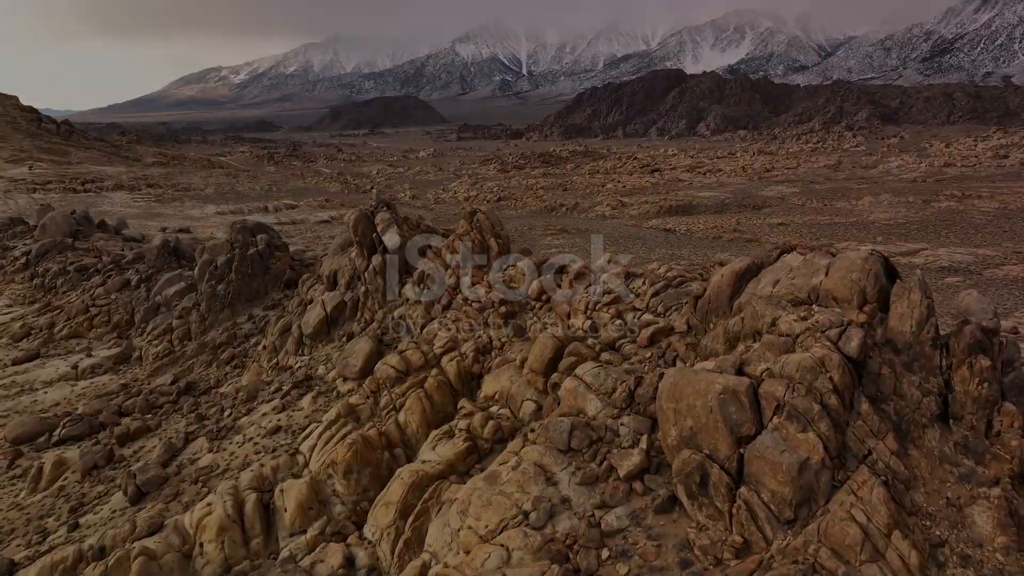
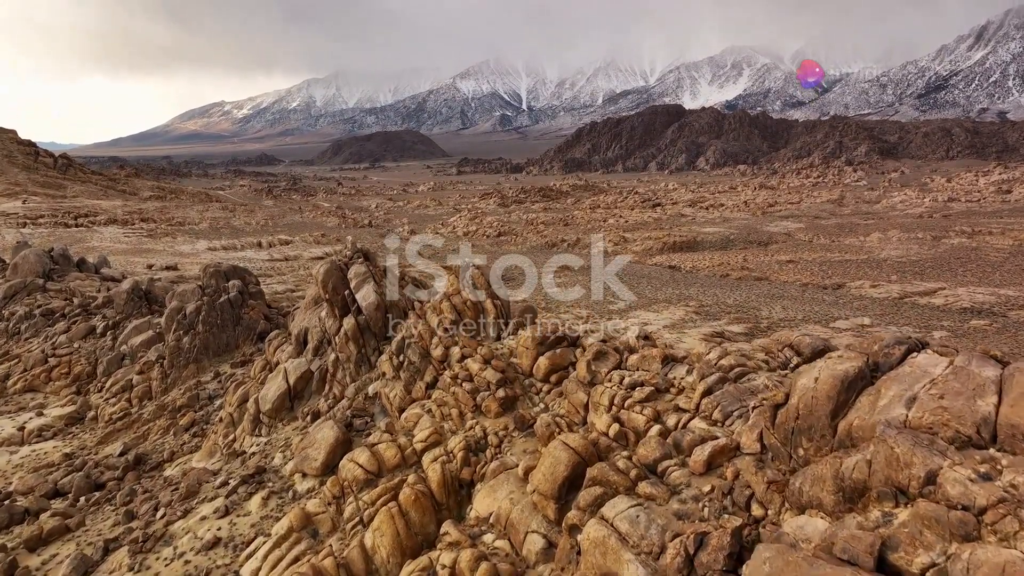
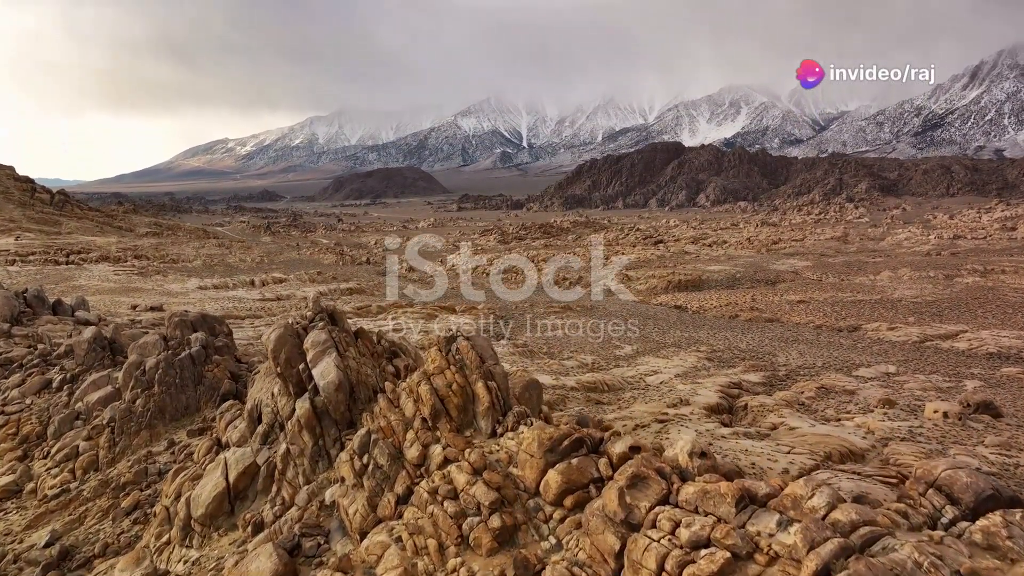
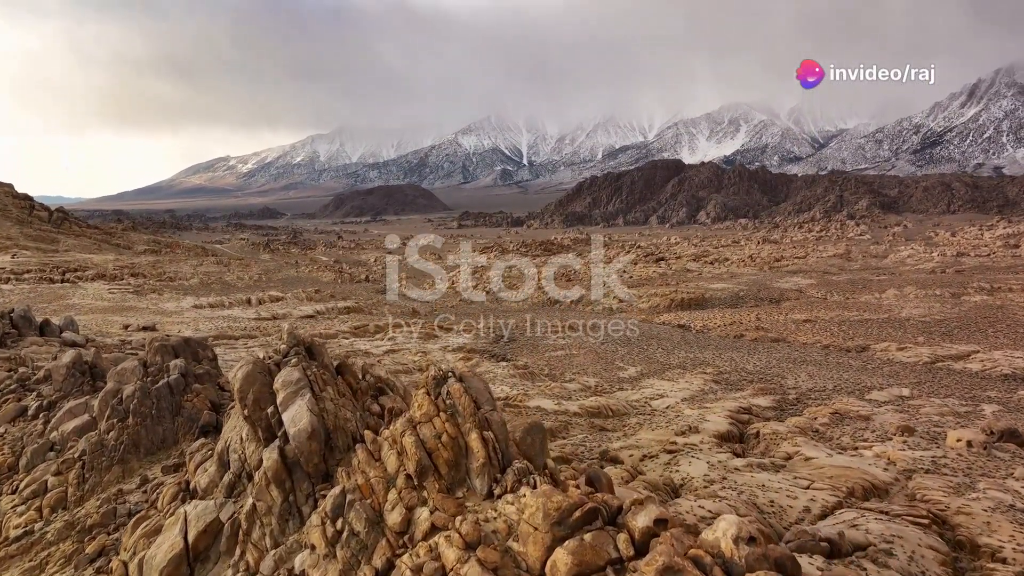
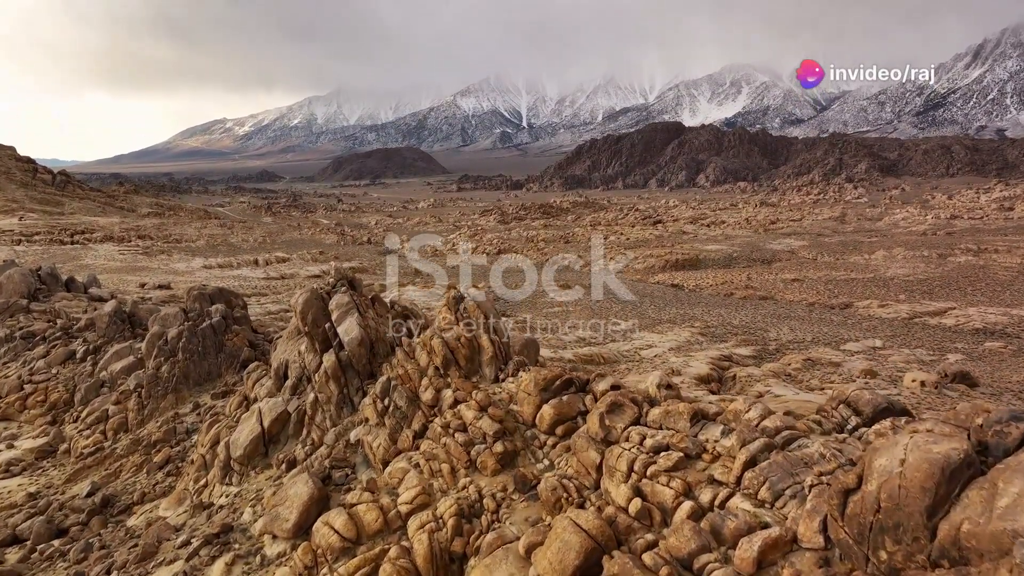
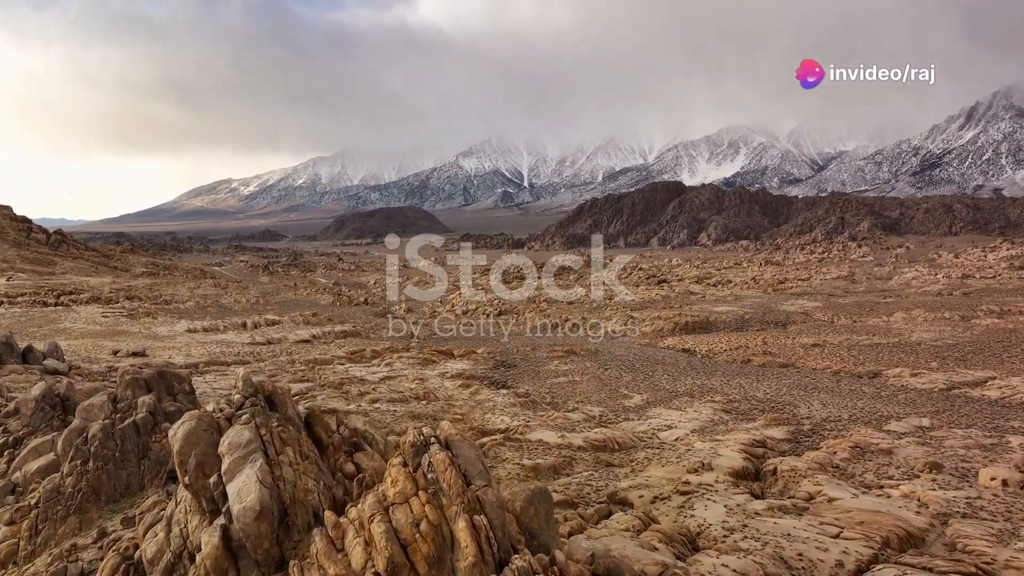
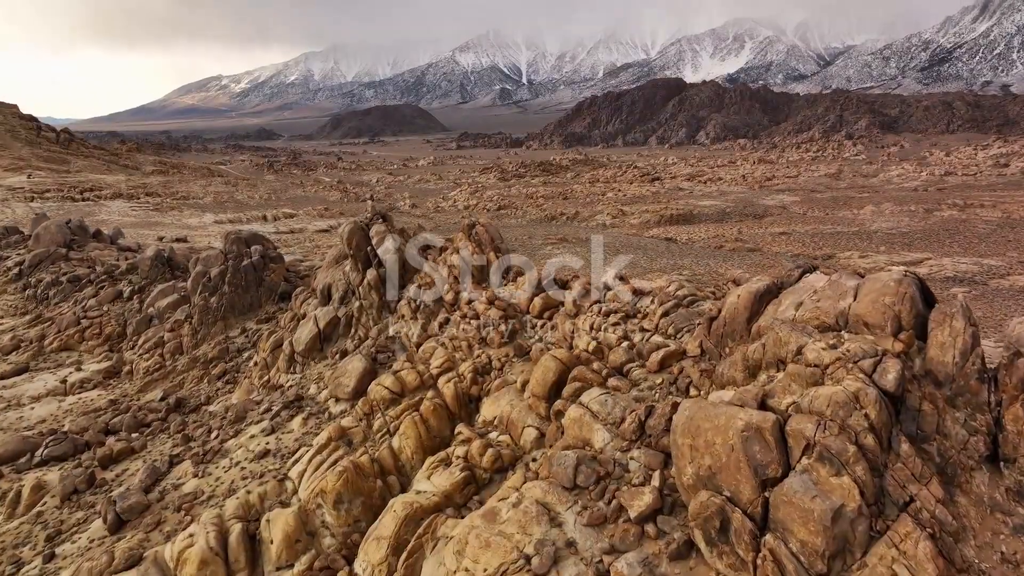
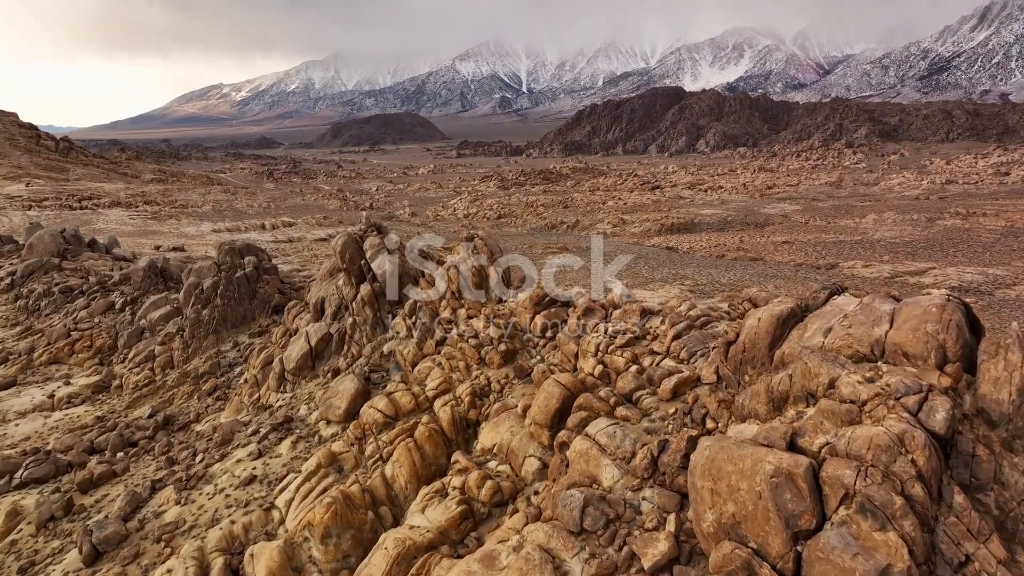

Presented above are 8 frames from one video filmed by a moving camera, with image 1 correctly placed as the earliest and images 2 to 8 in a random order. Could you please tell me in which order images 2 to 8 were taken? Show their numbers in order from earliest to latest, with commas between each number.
7, 8, 2, 5, 3, 4, 6
